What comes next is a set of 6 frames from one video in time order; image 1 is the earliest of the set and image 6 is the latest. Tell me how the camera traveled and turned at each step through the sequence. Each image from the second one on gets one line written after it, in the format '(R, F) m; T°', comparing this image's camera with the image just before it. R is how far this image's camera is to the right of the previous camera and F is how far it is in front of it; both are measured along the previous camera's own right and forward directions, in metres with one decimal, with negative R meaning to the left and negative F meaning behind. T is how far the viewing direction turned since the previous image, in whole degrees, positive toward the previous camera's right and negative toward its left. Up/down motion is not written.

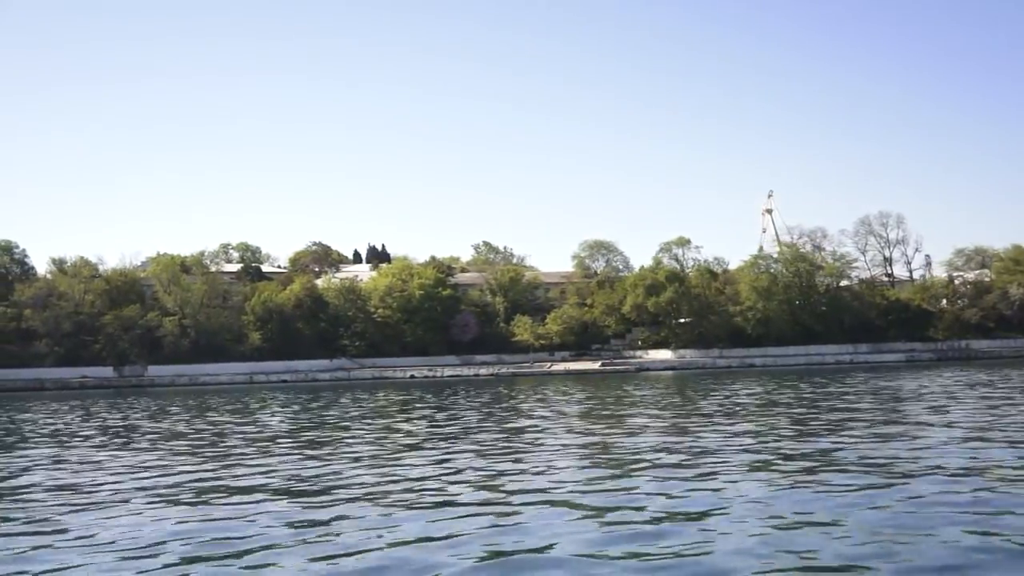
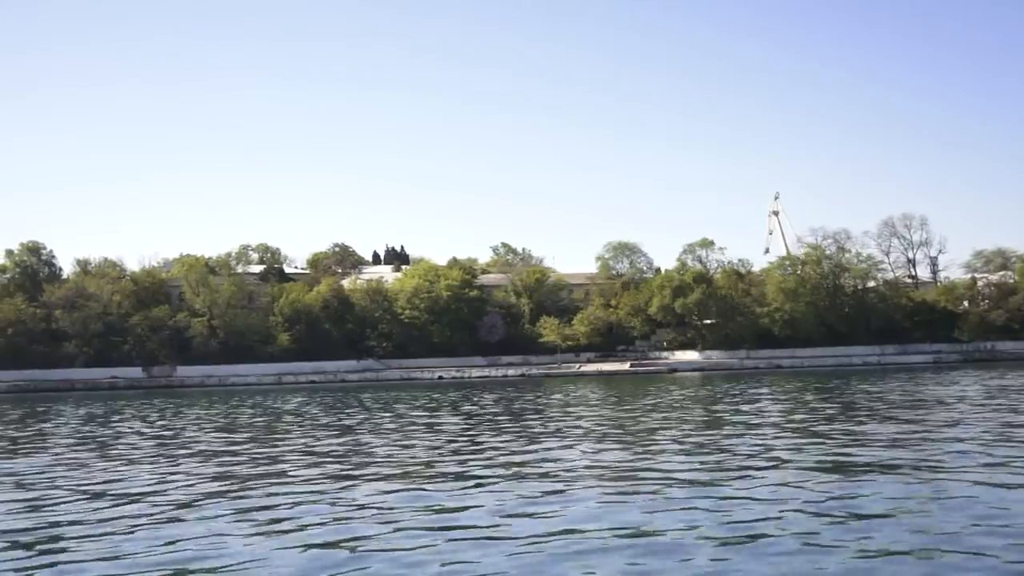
(-1.3, -0.2) m; 0°
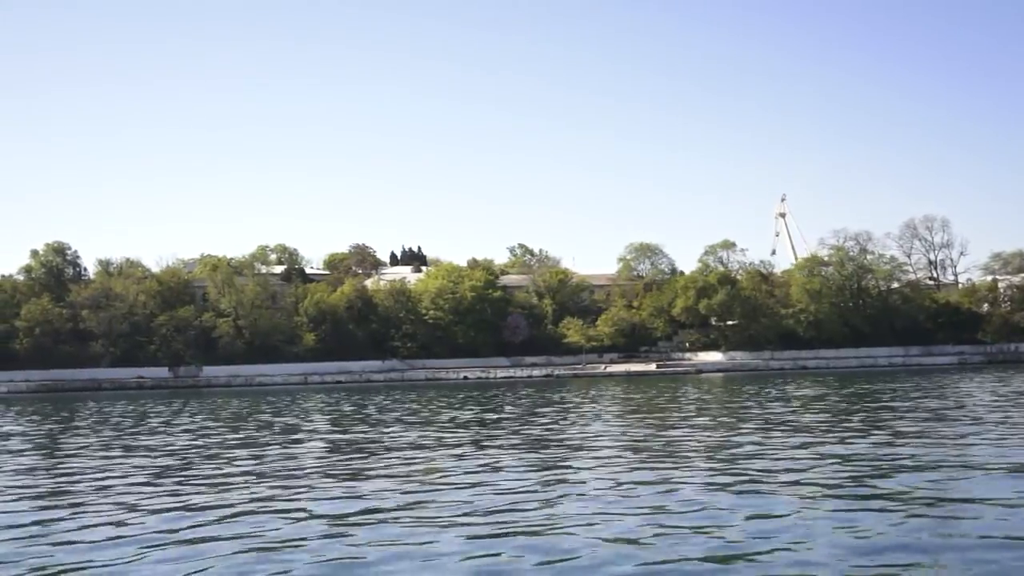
(-1.1, -0.2) m; 0°
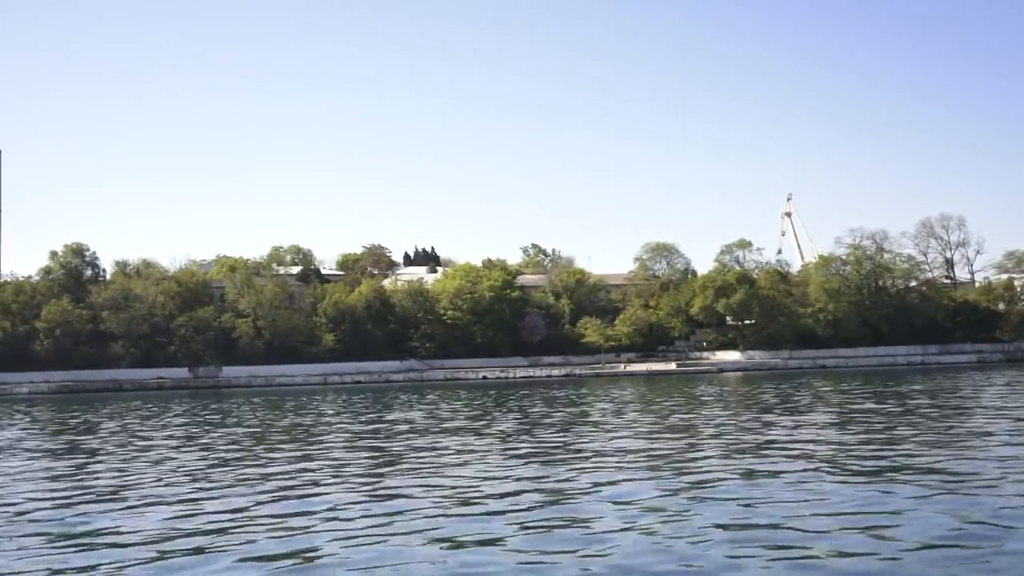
(-0.8, -0.1) m; 0°
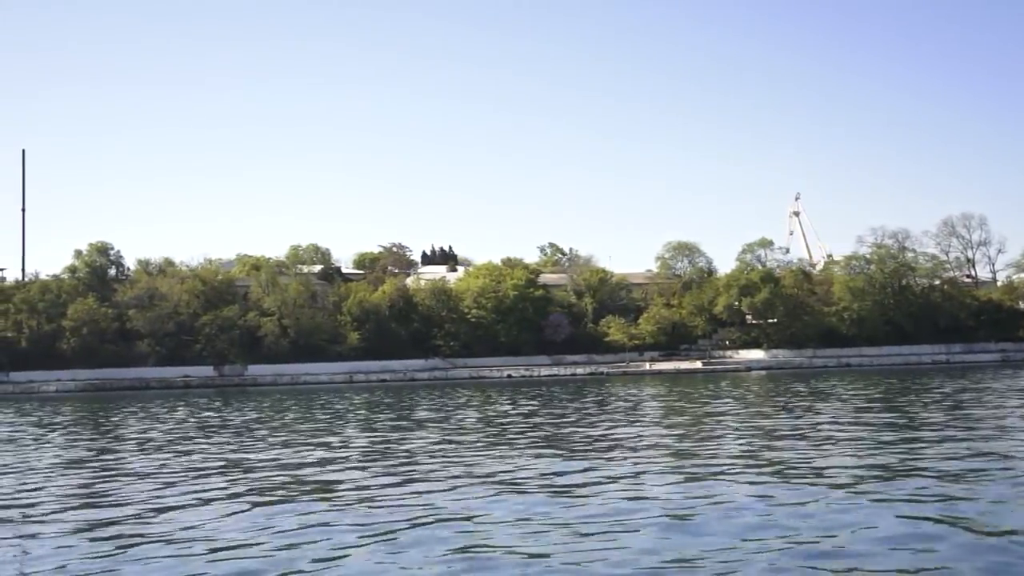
(-1.1, -0.1) m; 0°
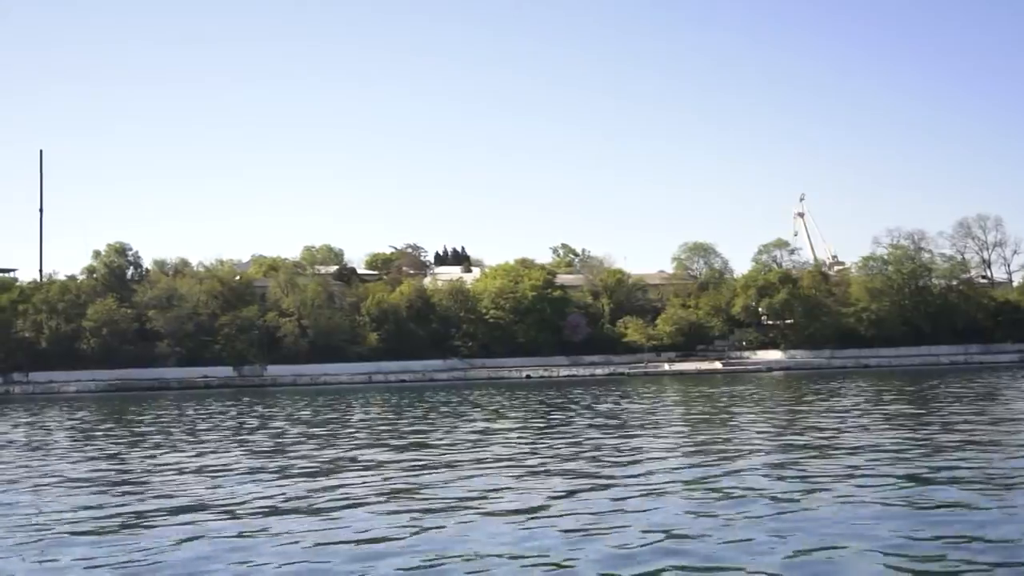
(-0.9, -0.1) m; 0°
